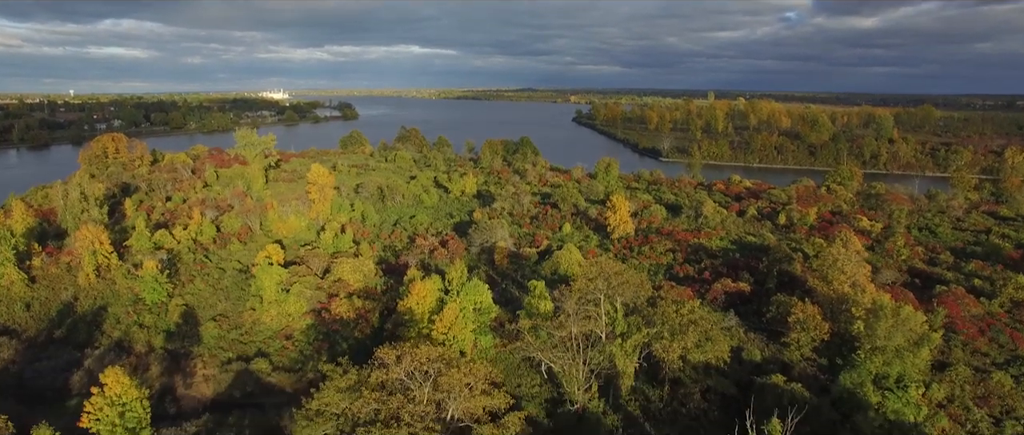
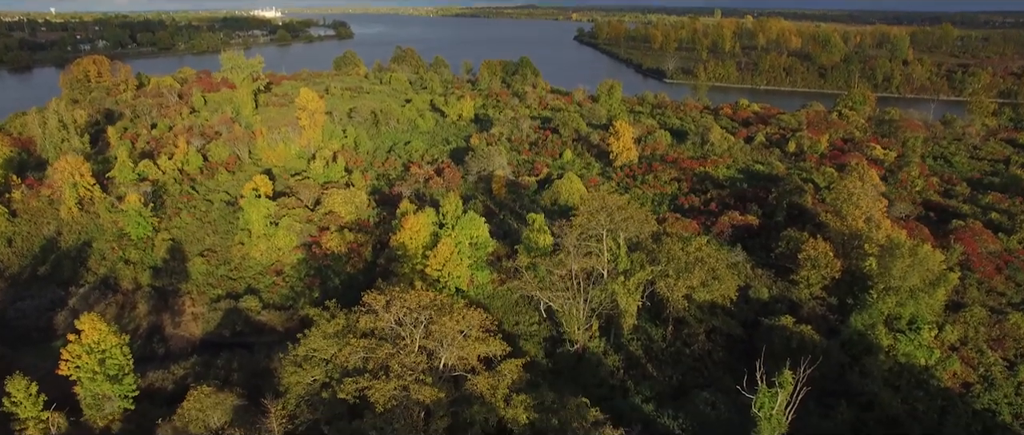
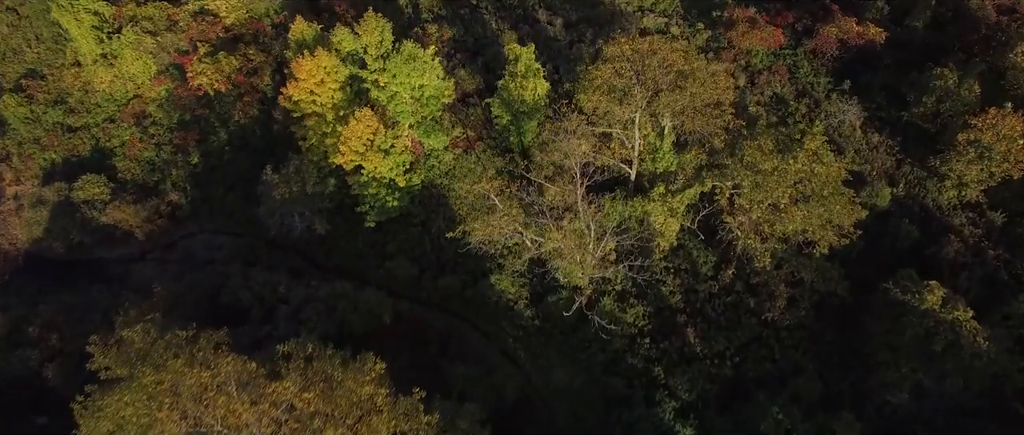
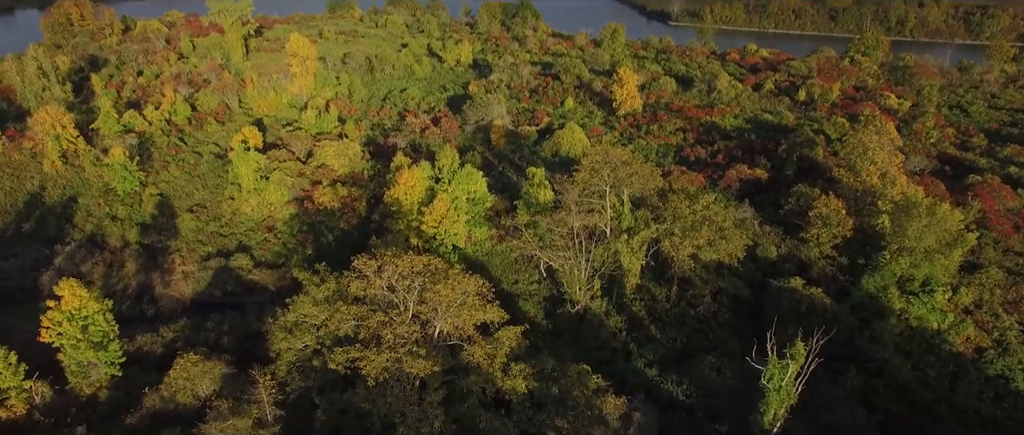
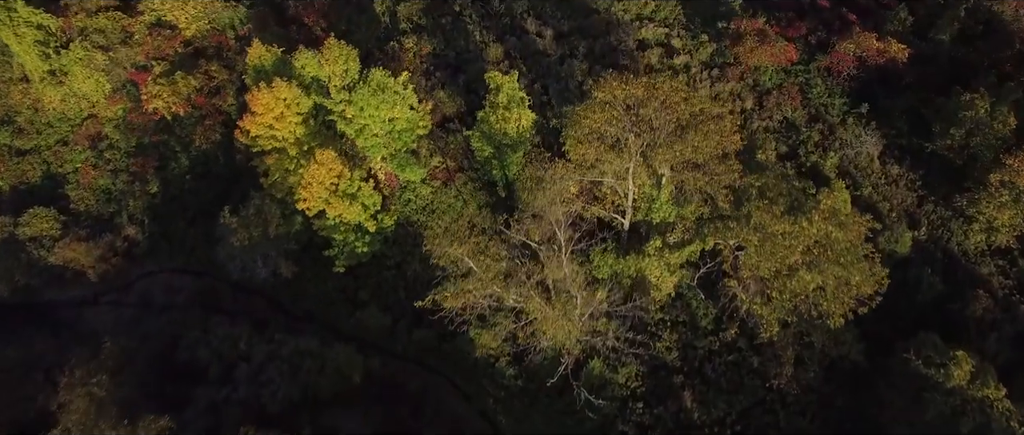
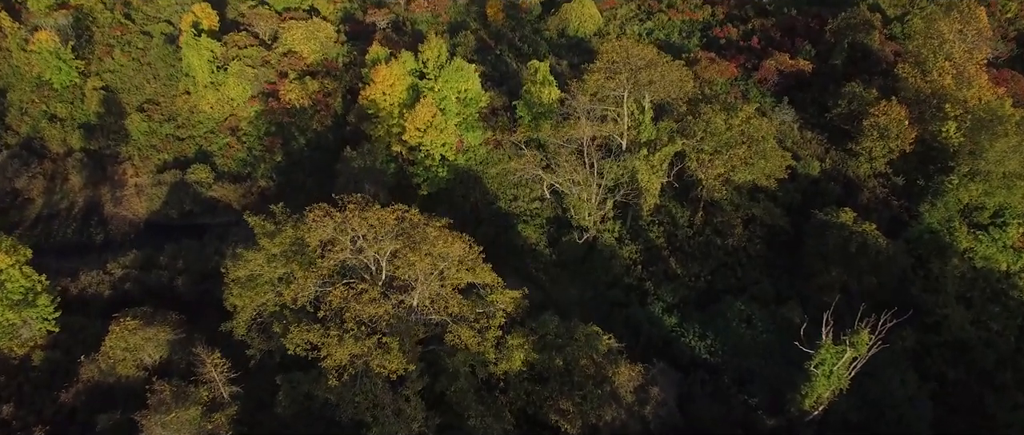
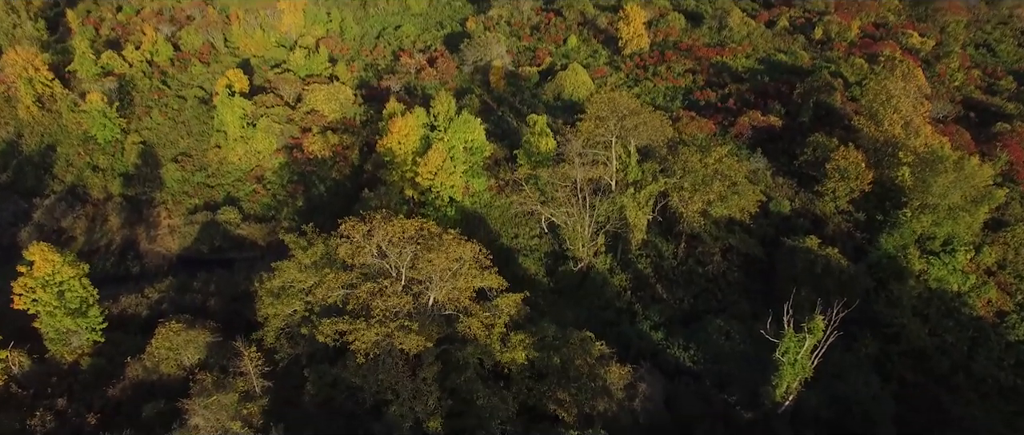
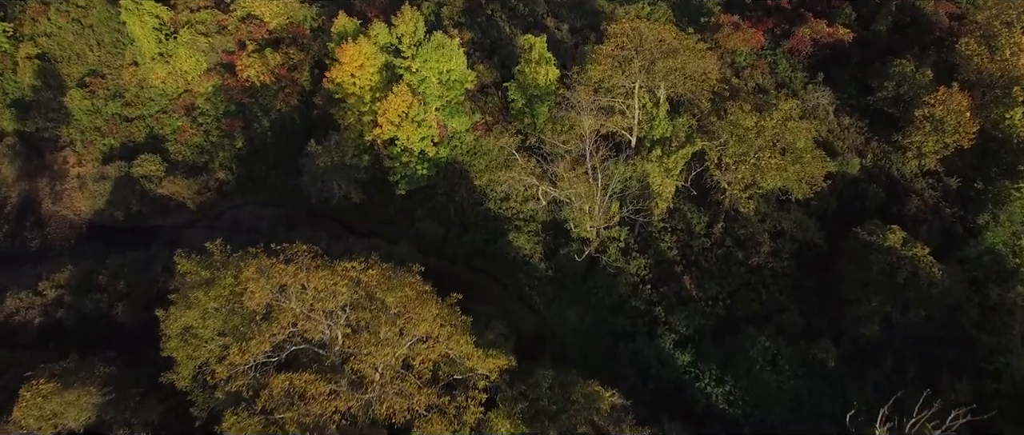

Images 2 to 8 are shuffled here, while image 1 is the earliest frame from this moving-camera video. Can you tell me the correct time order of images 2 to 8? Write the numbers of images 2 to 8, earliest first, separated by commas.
2, 4, 7, 6, 8, 3, 5
